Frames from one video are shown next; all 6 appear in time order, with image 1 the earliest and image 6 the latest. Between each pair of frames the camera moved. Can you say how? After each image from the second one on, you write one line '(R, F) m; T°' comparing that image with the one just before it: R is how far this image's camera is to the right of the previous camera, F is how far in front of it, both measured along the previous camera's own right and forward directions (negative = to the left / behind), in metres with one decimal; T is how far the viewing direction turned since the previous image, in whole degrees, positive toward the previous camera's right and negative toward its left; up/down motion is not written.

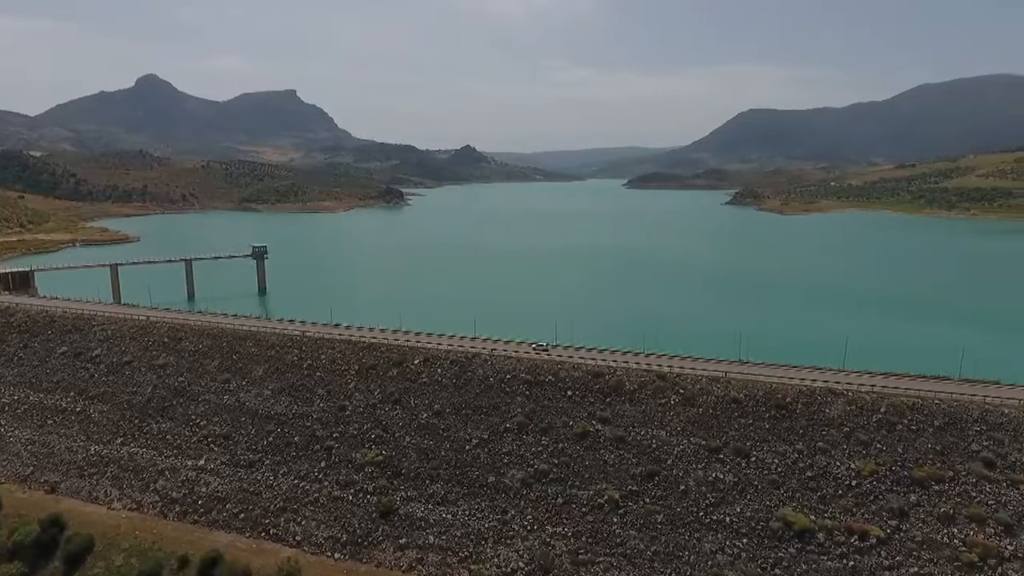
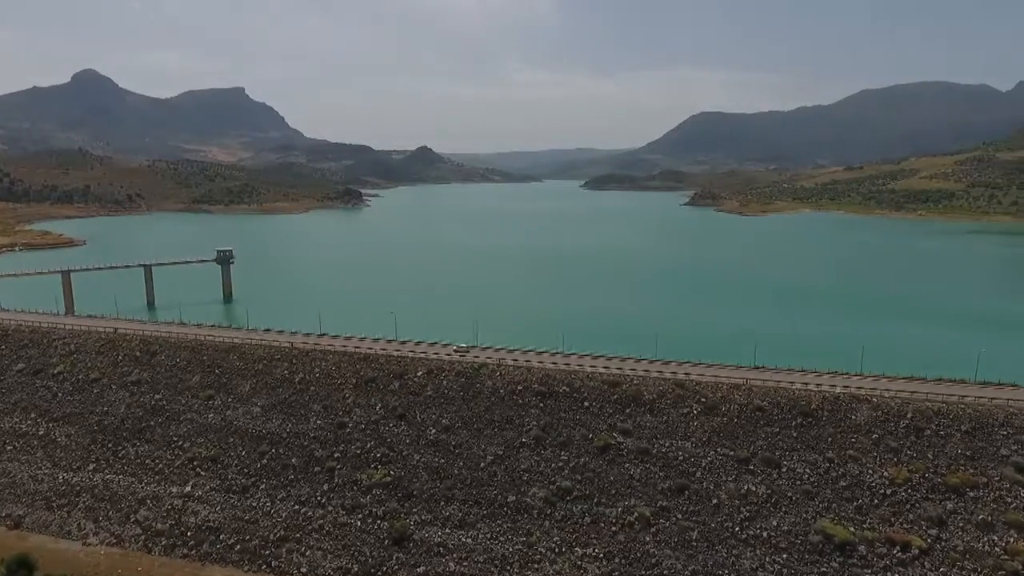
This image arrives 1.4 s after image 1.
(-2.5, +1.5) m; +4°
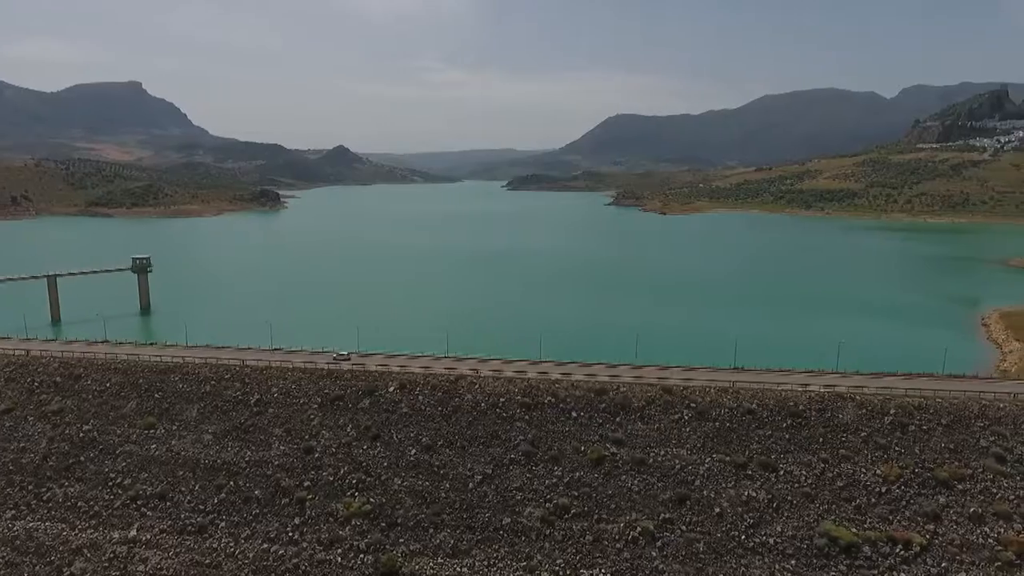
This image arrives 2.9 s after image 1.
(-2.5, +1.7) m; +7°
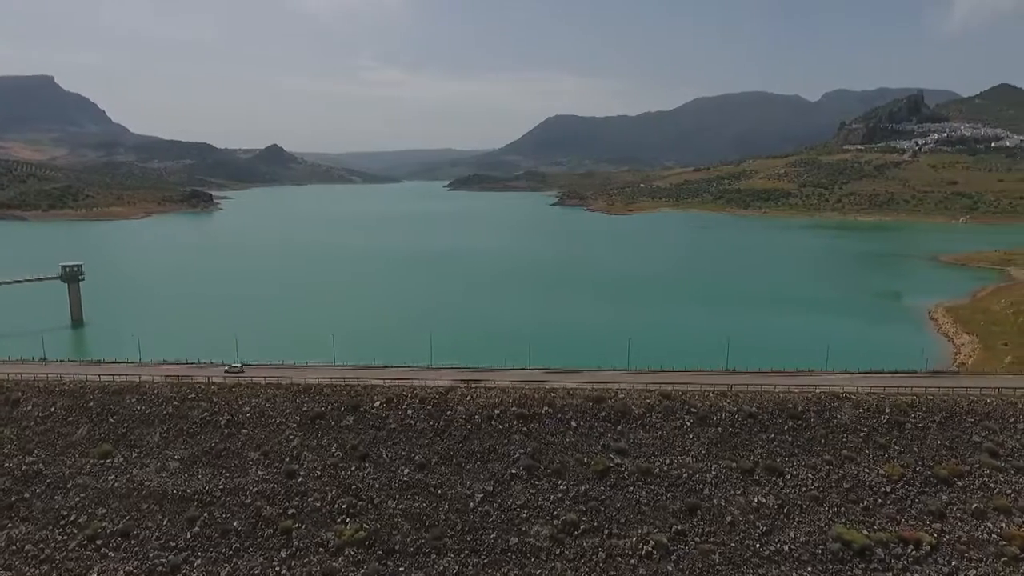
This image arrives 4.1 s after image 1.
(-2.1, +1.4) m; +5°
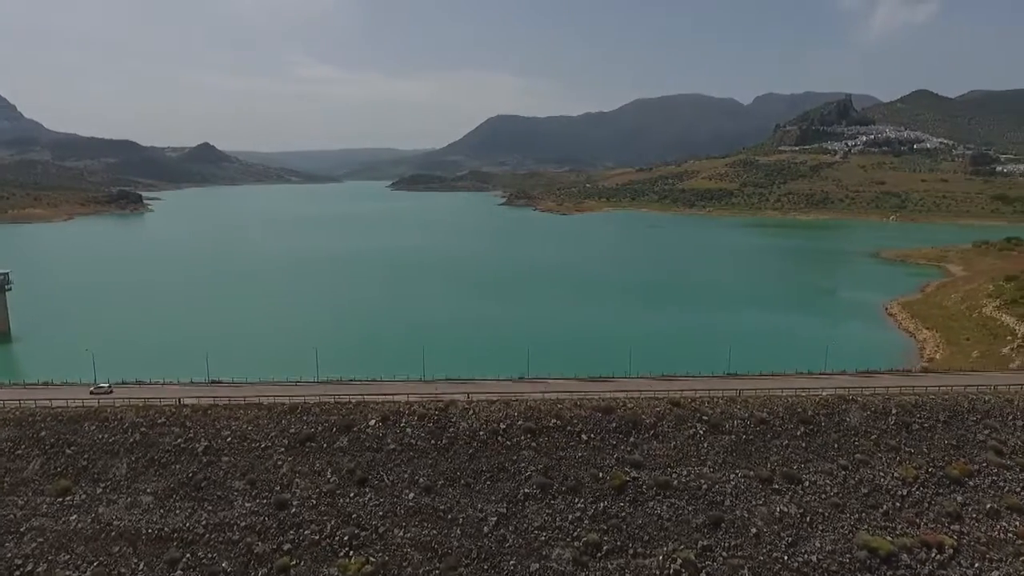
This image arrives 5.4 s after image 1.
(-2.4, +1.6) m; +5°
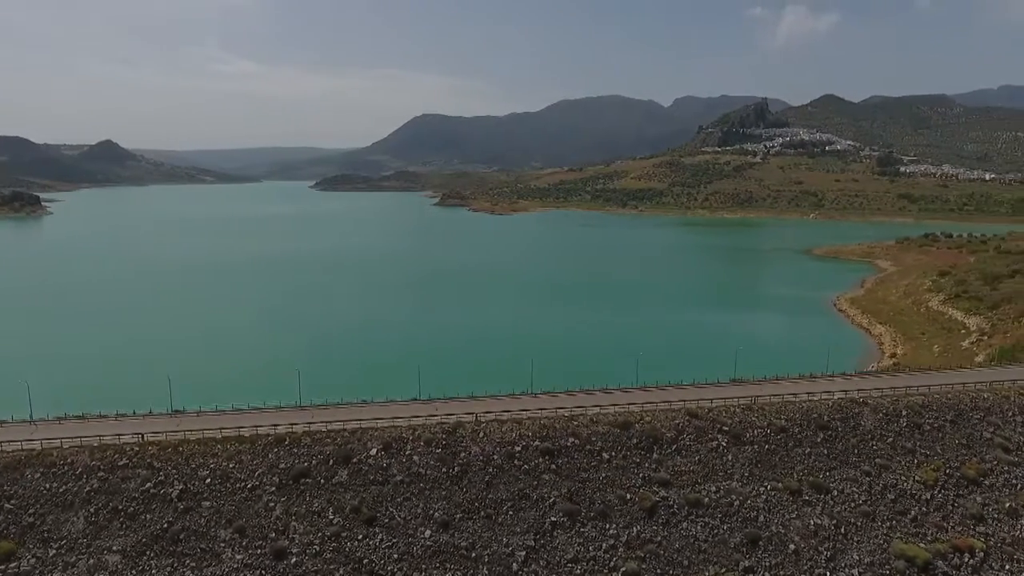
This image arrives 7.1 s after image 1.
(-3.0, +2.1) m; +7°
